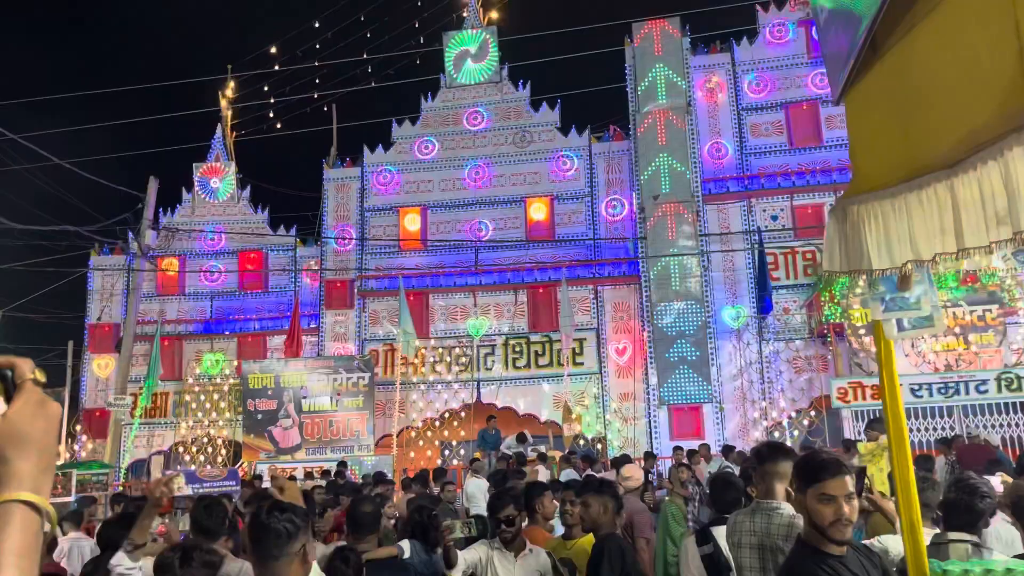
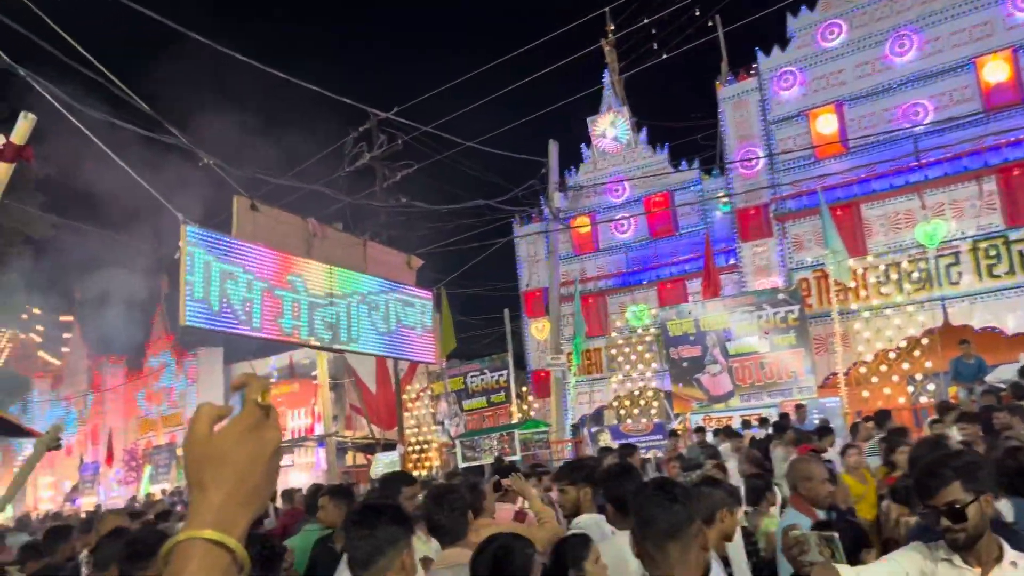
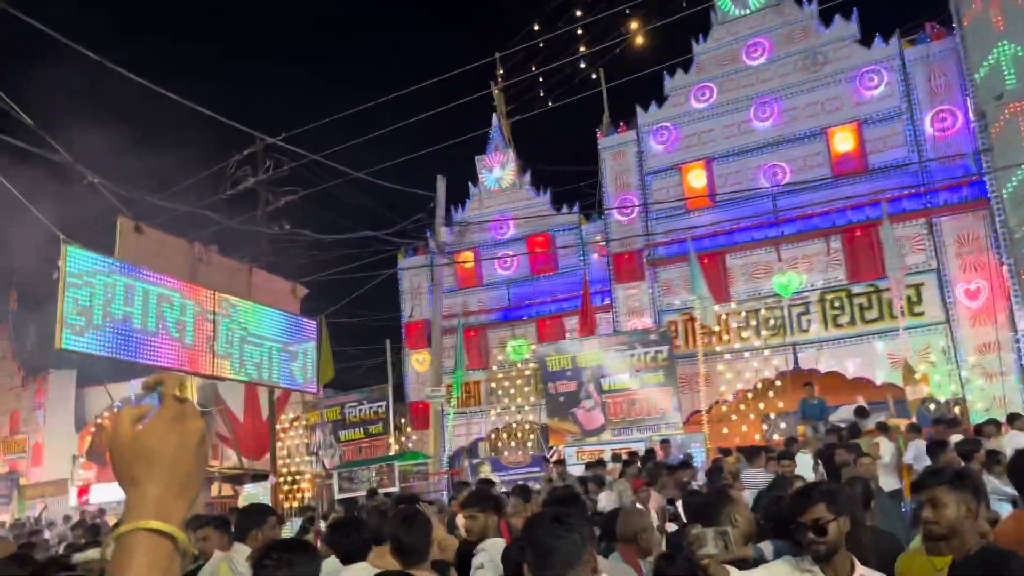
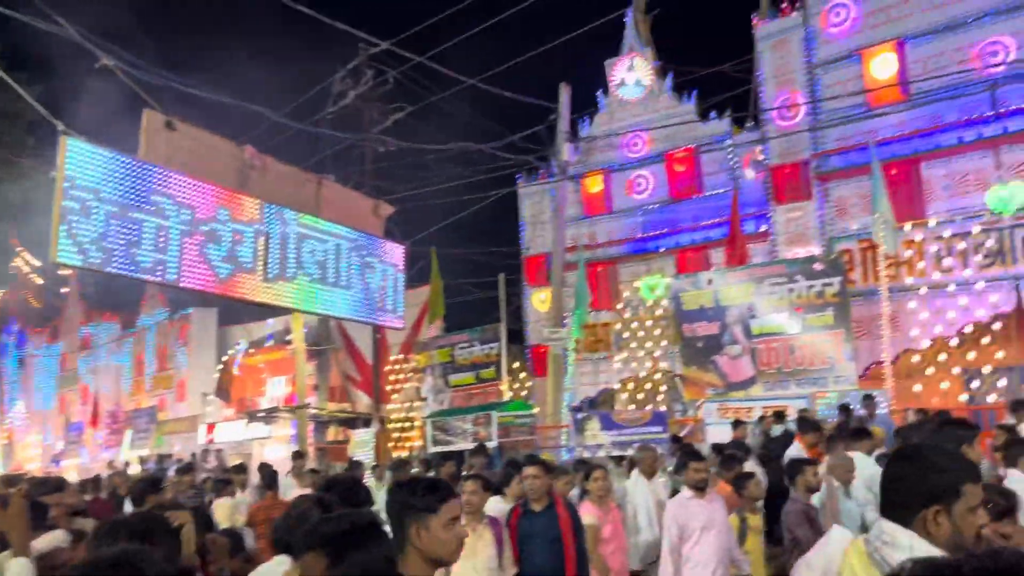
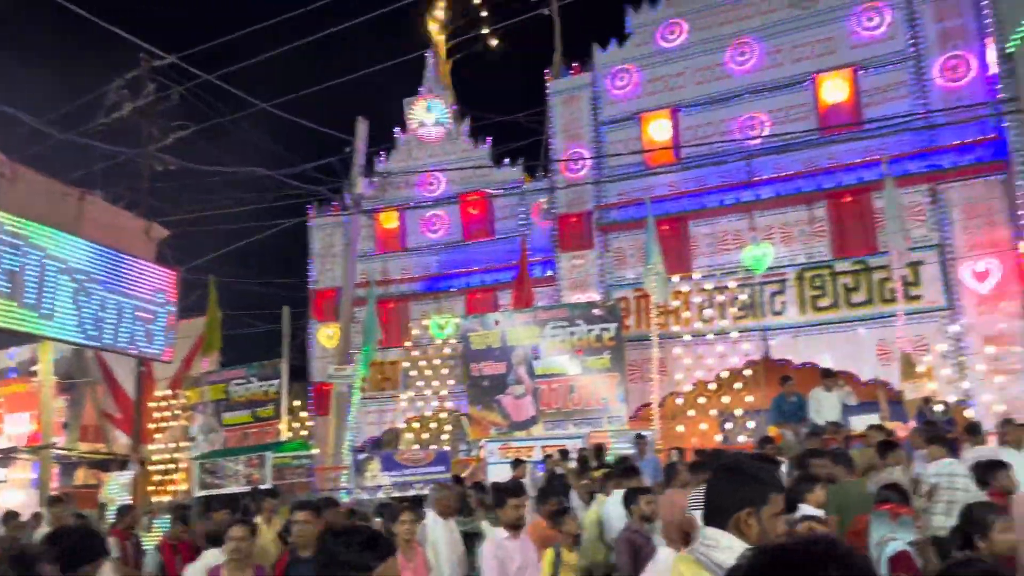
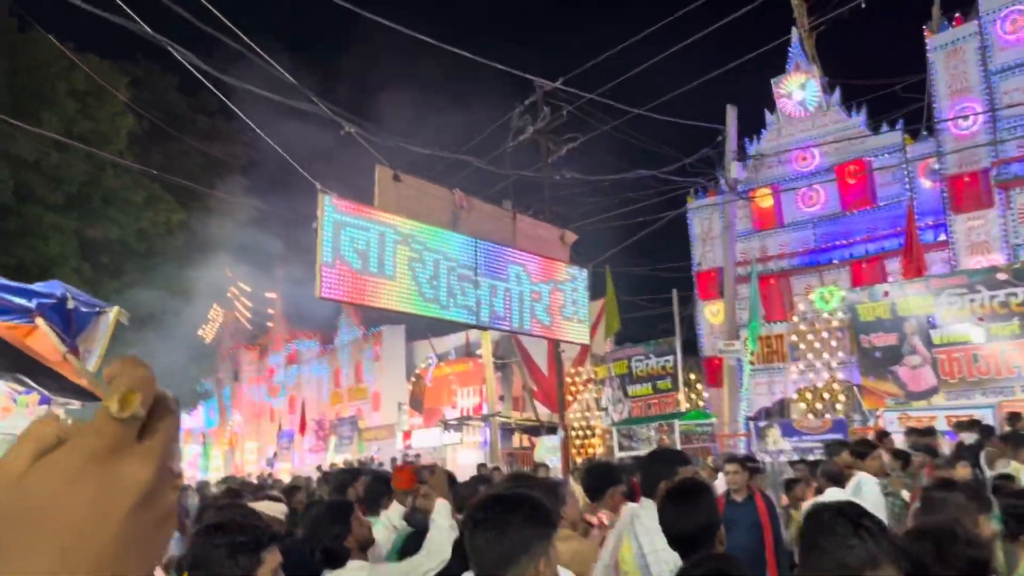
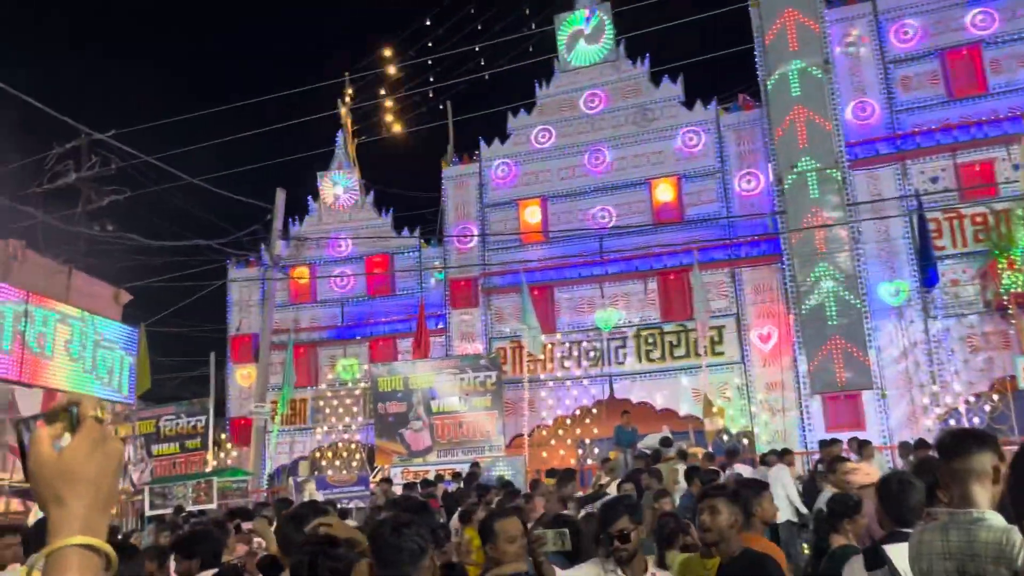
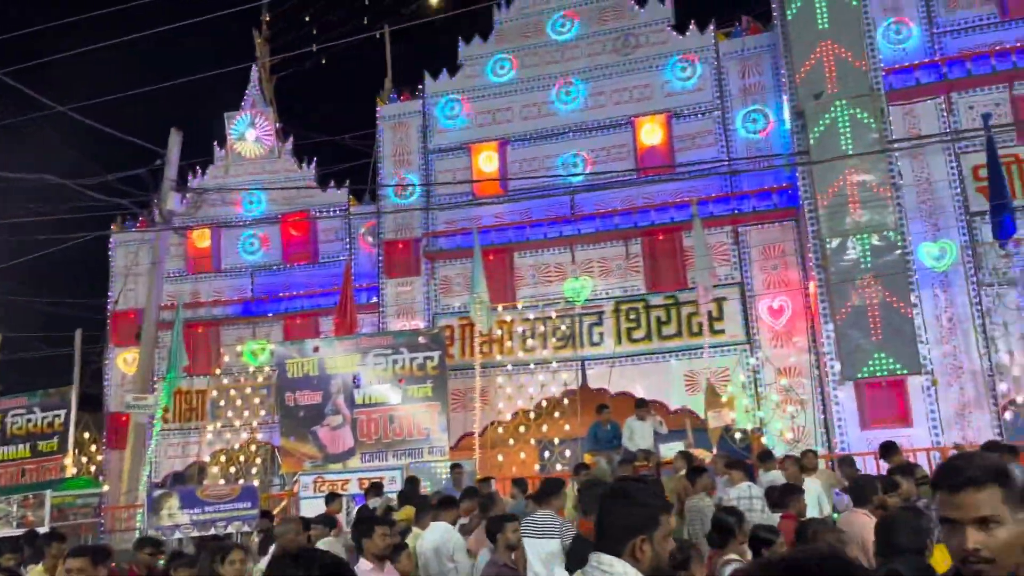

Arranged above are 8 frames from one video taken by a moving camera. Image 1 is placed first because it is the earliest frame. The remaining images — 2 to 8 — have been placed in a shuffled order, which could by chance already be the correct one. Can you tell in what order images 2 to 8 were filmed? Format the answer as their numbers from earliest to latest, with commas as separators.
7, 3, 2, 6, 4, 5, 8
